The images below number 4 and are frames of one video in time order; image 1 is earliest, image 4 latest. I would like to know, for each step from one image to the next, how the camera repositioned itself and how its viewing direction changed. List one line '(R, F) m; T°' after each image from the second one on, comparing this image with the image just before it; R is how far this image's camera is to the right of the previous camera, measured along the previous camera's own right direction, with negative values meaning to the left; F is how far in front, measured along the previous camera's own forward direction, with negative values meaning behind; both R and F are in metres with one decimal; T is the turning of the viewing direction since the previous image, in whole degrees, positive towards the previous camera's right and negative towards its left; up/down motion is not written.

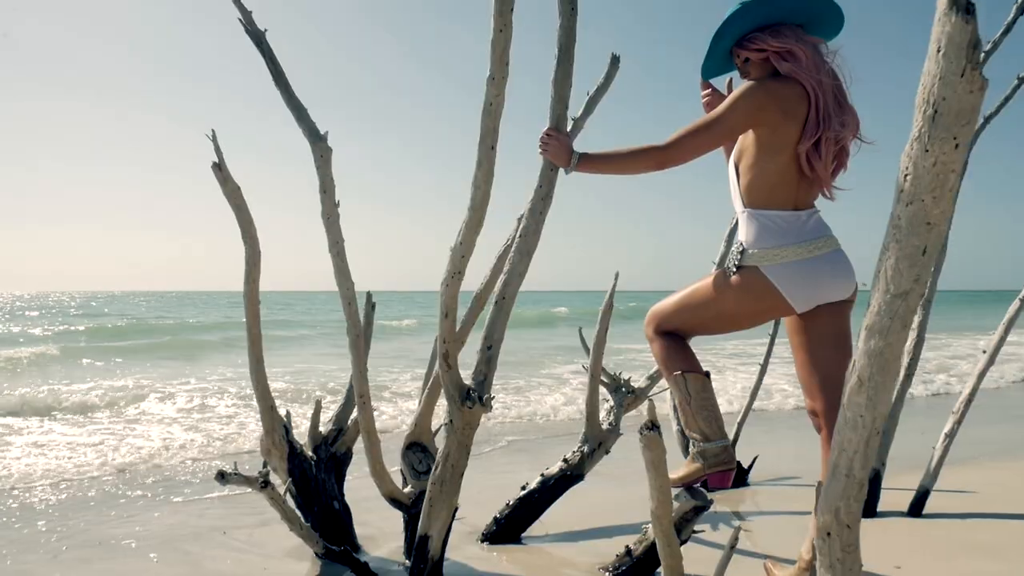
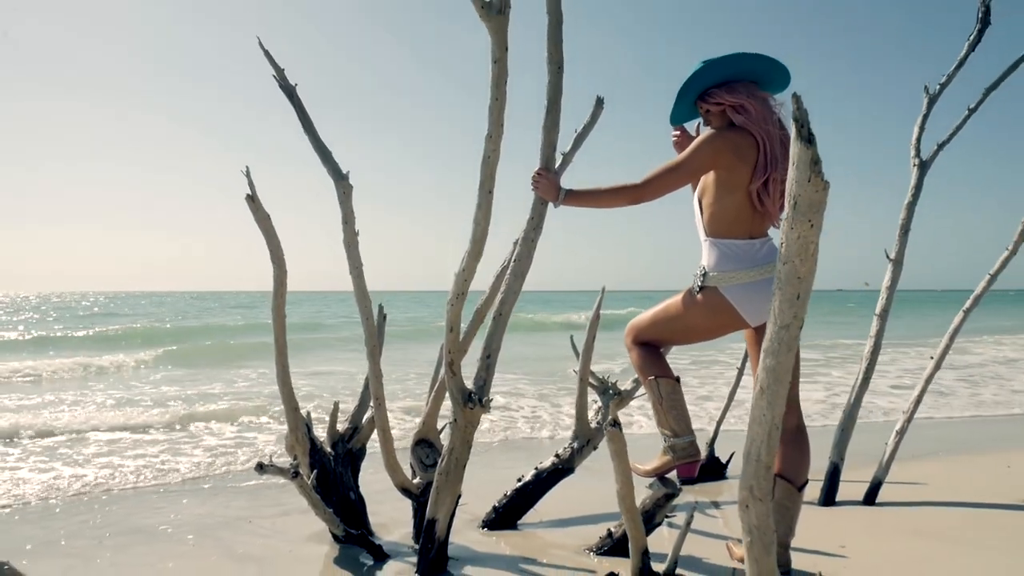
(0.0, -1.0) m; 0°
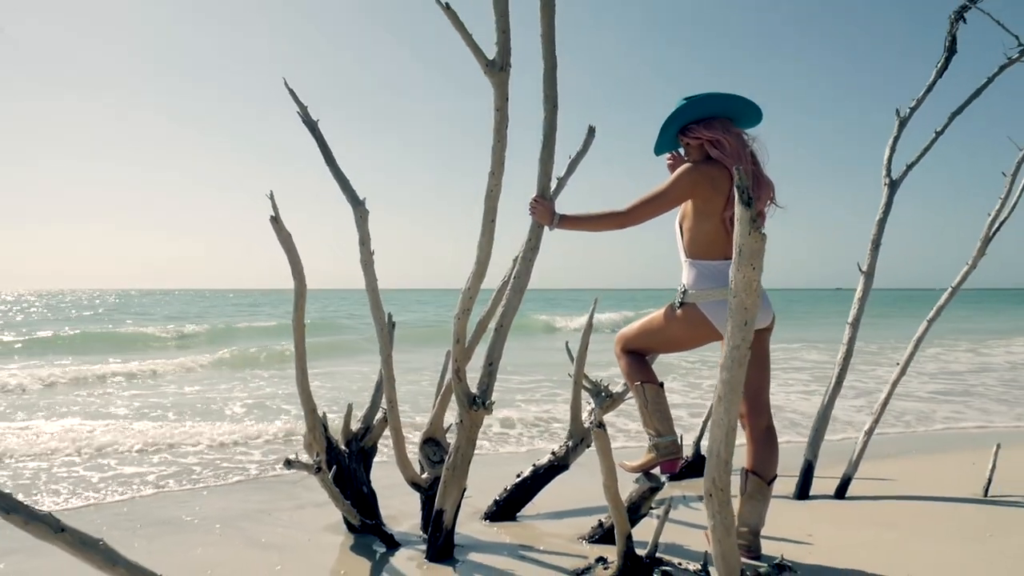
(0.0, -0.9) m; 0°
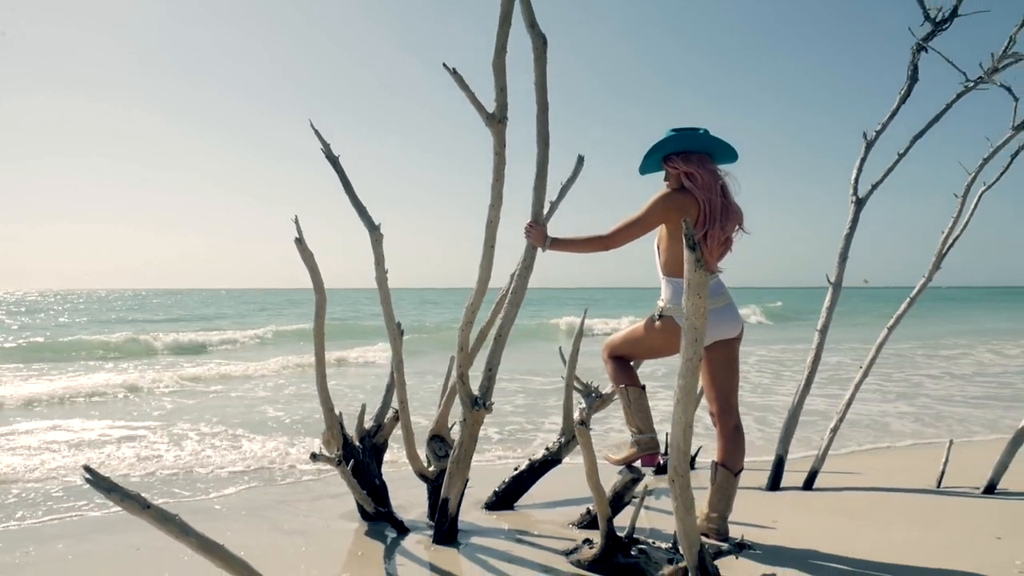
(0.0, -1.1) m; 0°
